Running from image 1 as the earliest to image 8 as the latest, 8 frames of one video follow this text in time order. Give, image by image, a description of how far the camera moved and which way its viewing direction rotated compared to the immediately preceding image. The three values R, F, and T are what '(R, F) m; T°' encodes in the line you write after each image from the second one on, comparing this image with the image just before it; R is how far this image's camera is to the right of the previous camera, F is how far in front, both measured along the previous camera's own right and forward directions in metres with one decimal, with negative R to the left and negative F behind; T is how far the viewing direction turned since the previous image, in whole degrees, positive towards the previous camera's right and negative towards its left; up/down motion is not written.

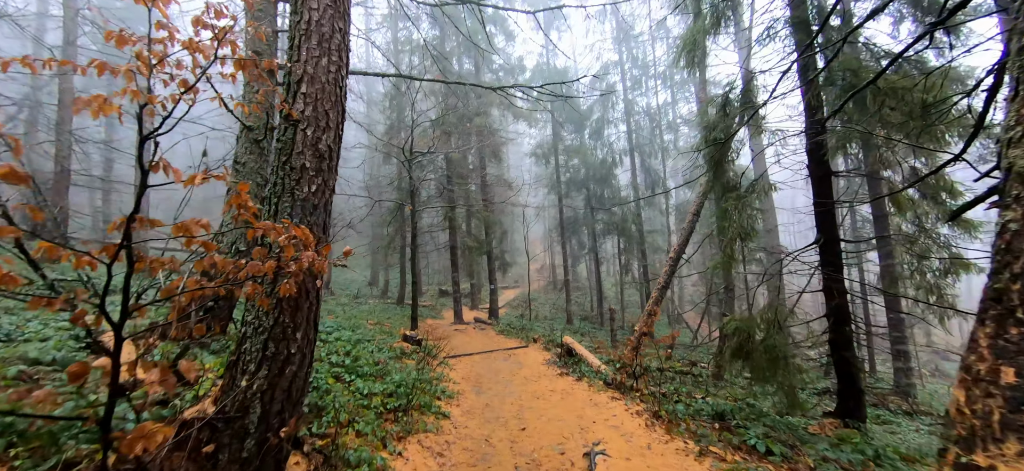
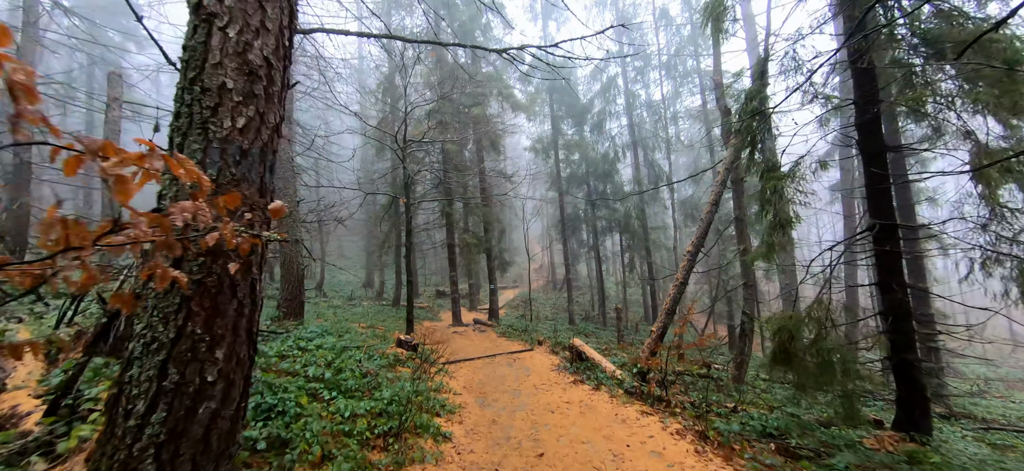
(-0.1, +0.6) m; 0°
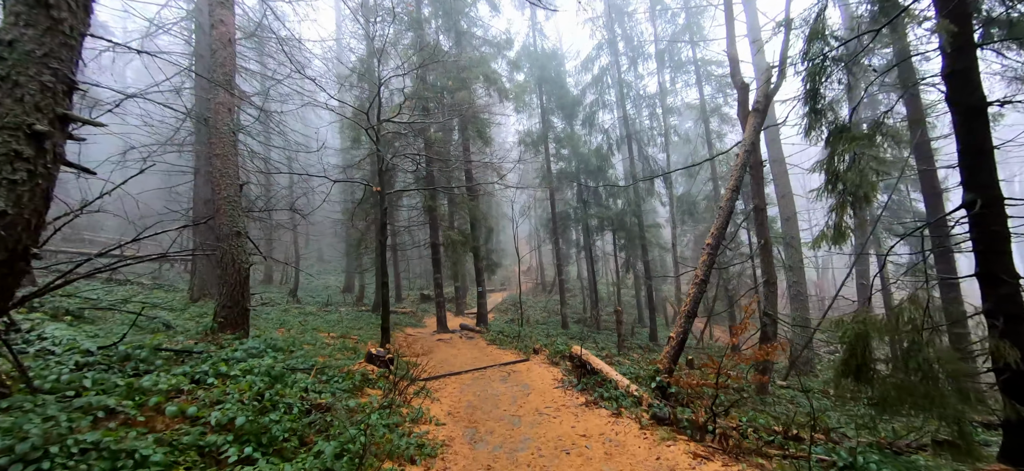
(-0.1, +1.0) m; +2°
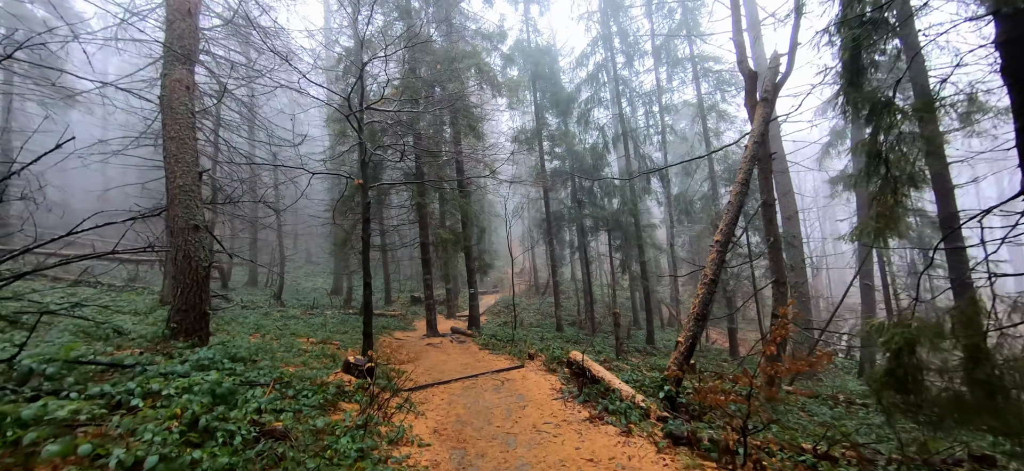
(0.0, +0.5) m; +1°
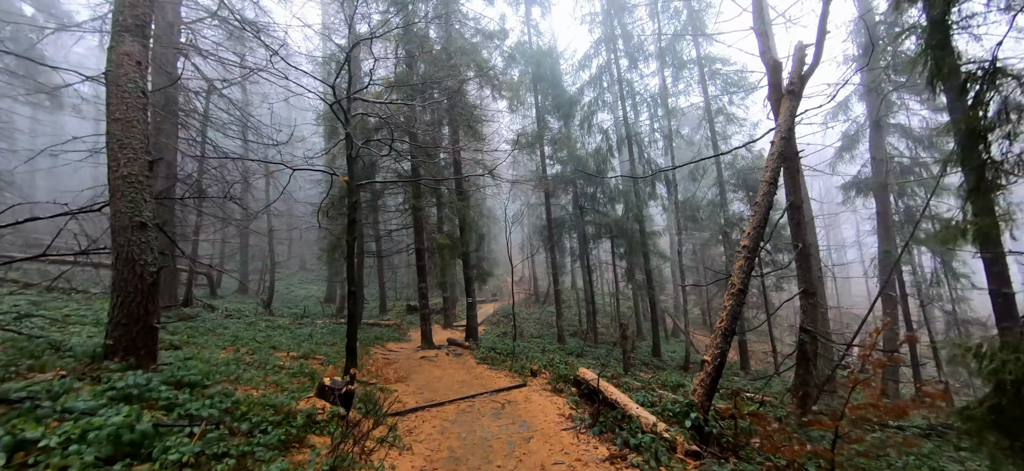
(0.0, +0.6) m; 0°
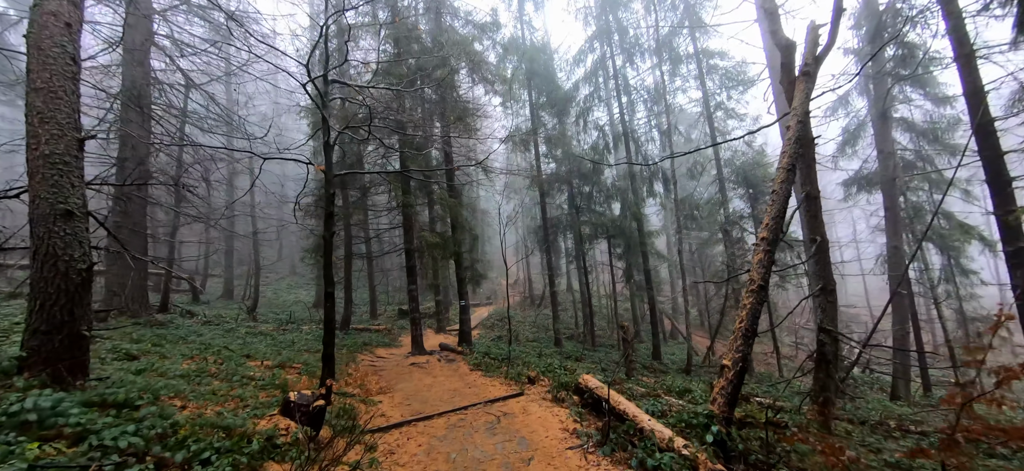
(0.0, +0.5) m; +1°
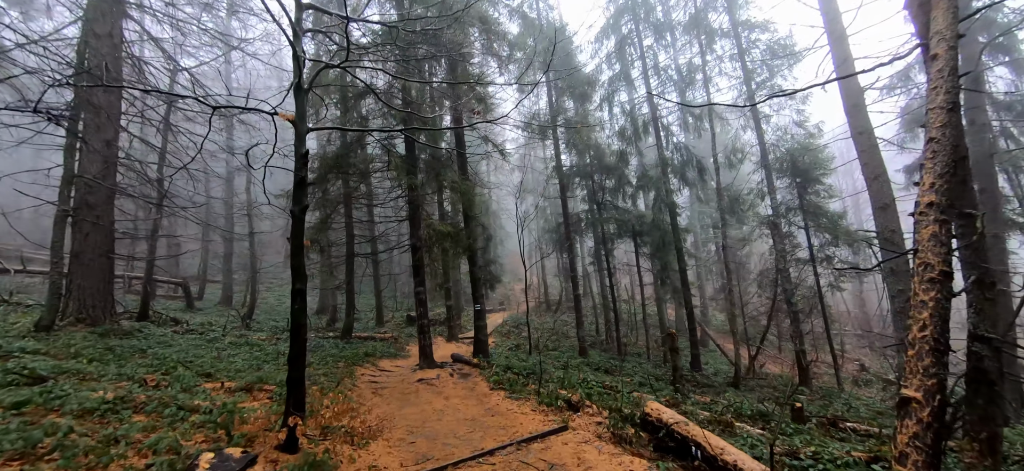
(-0.3, +1.3) m; -1°
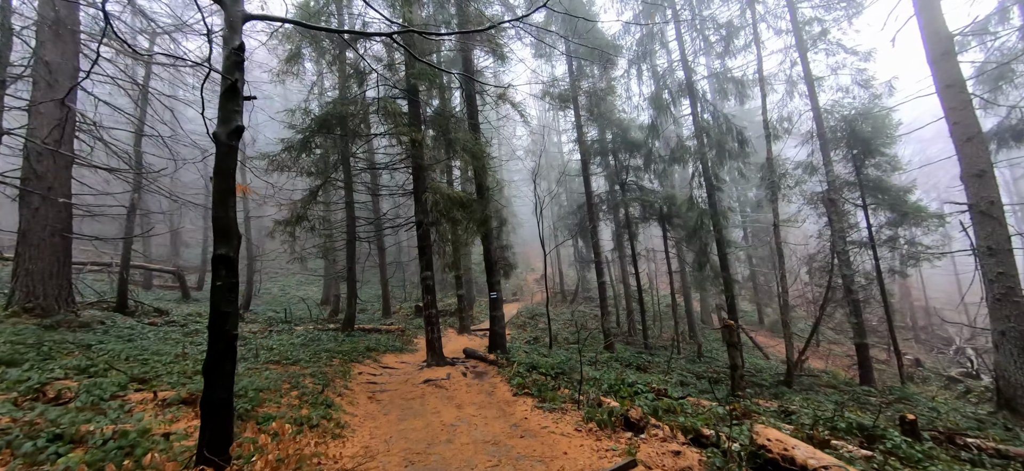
(-0.2, +1.2) m; -1°
